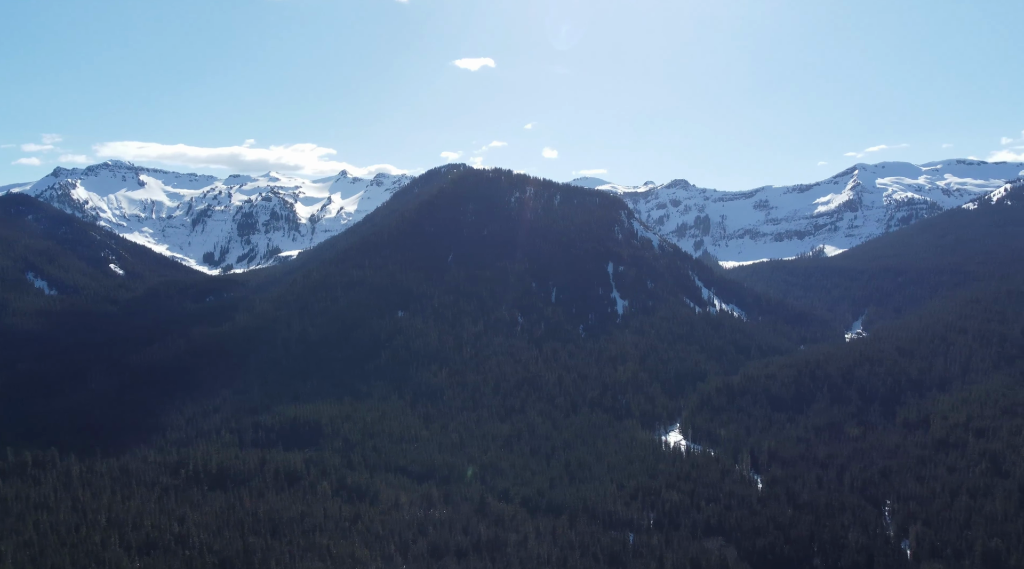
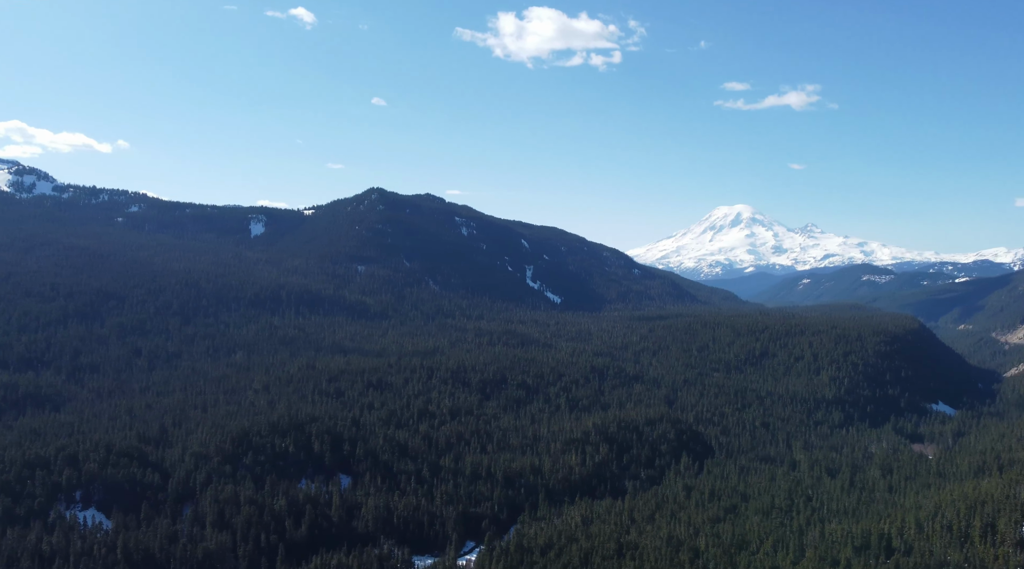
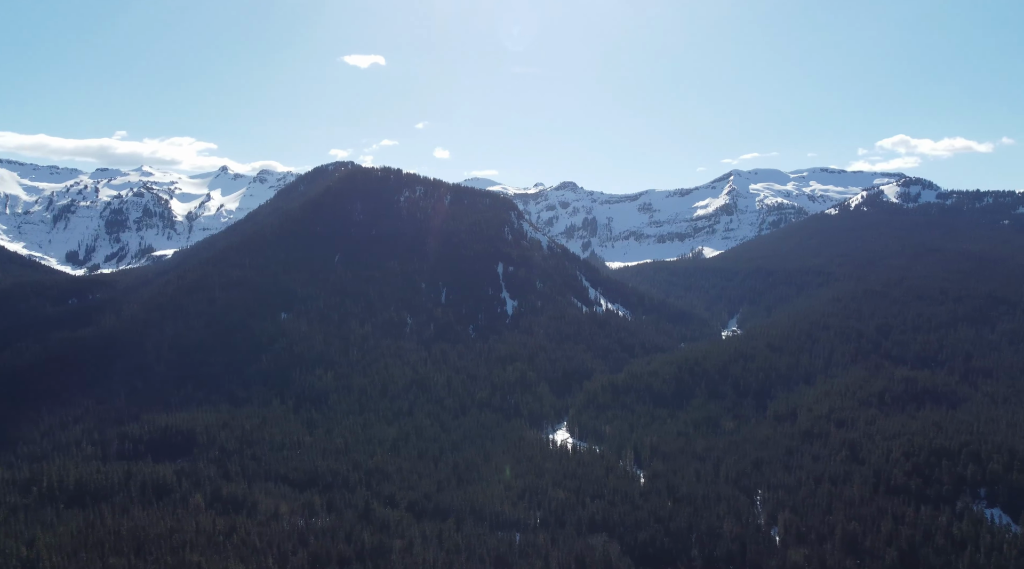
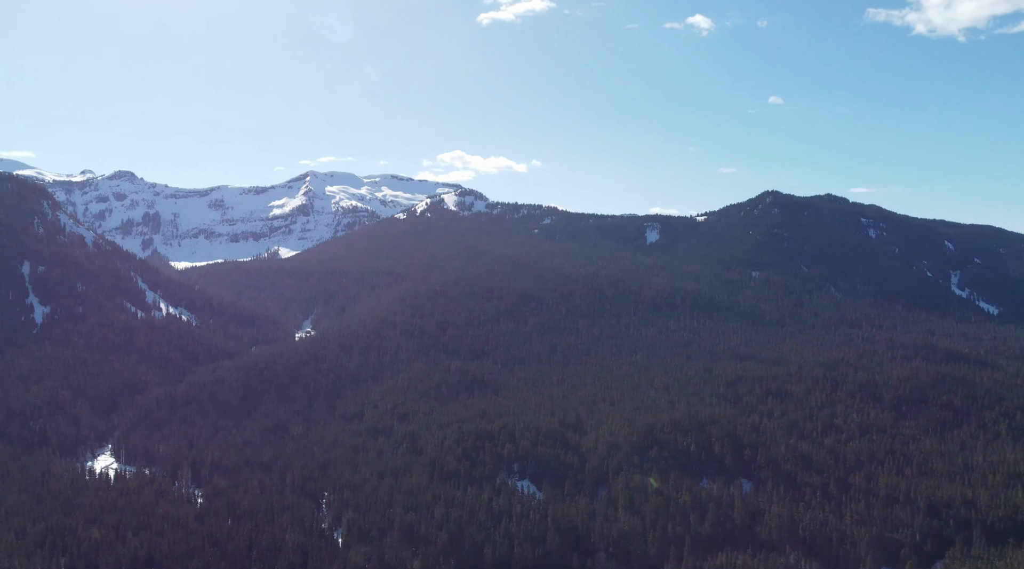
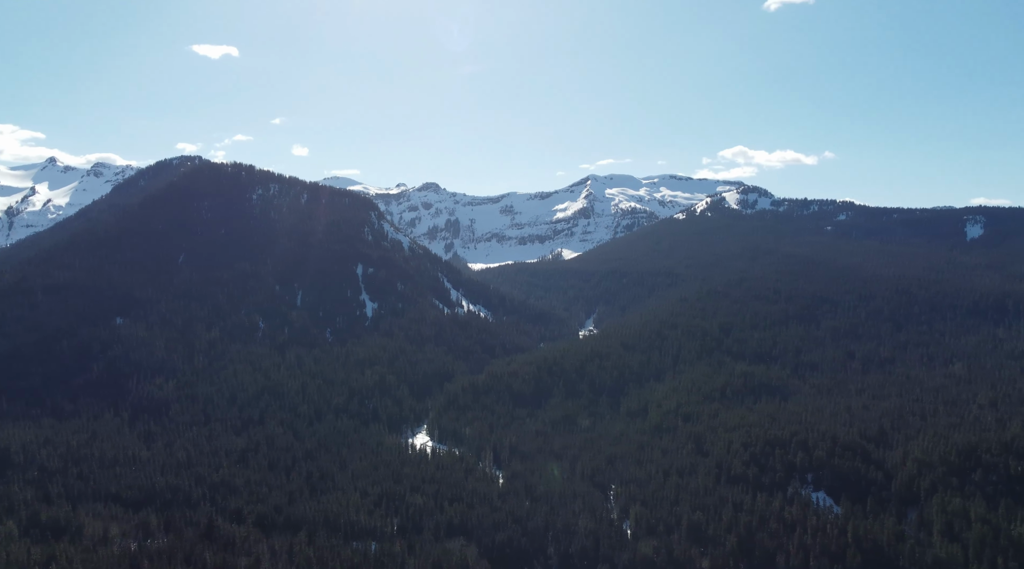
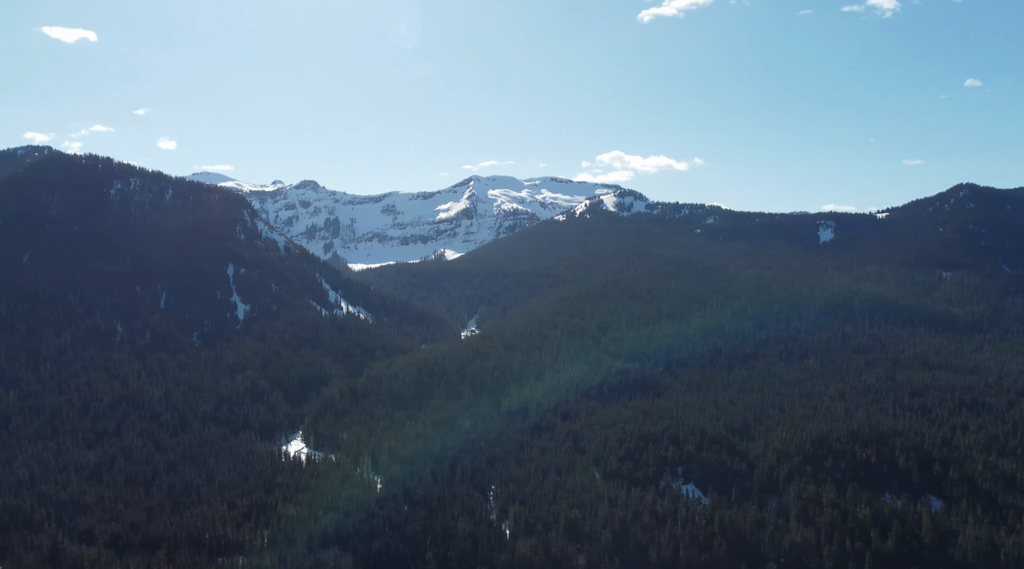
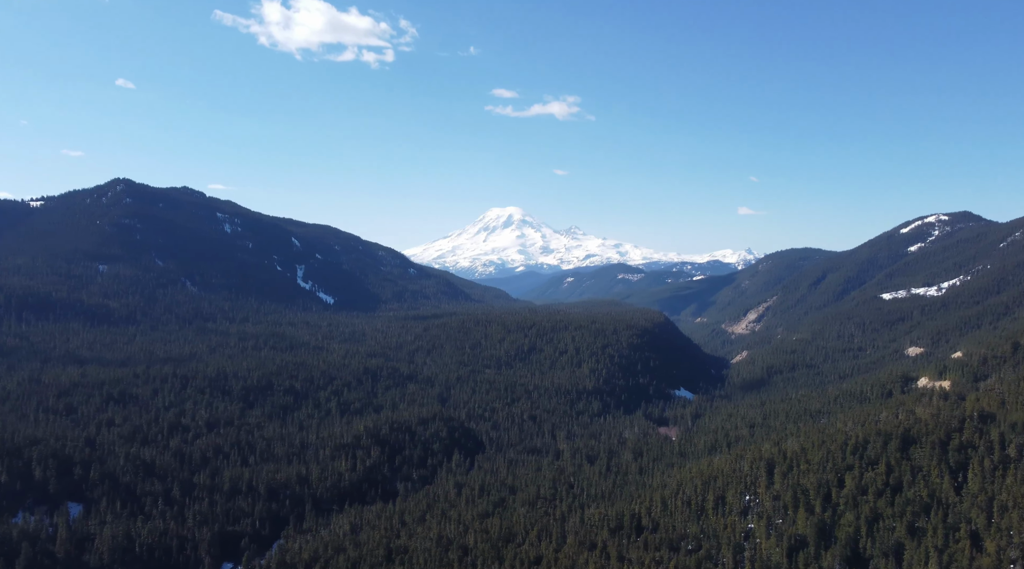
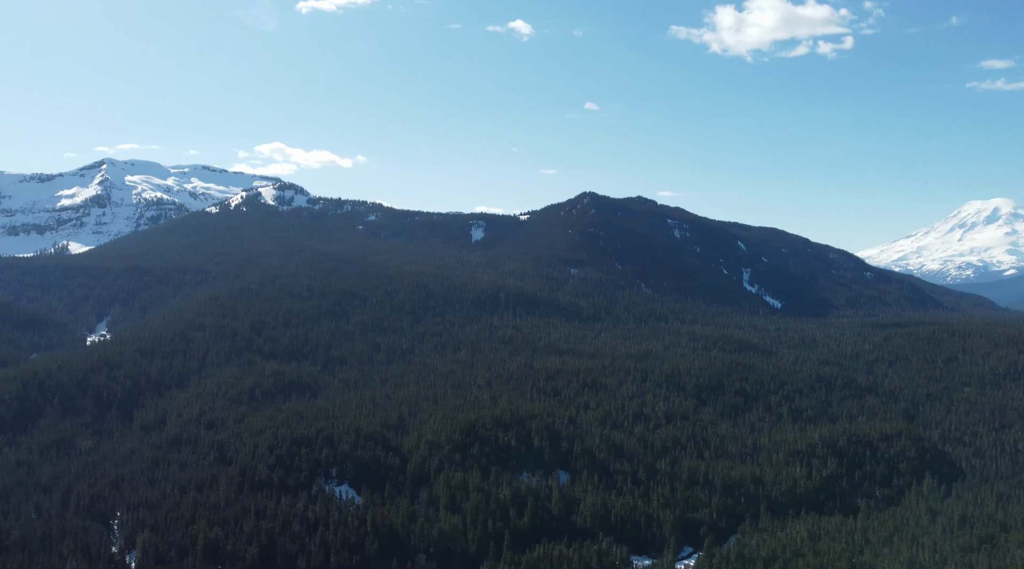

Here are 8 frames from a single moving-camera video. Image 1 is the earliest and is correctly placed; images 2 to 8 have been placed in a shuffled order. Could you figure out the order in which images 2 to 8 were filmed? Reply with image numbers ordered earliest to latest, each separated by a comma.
3, 5, 6, 4, 8, 2, 7
